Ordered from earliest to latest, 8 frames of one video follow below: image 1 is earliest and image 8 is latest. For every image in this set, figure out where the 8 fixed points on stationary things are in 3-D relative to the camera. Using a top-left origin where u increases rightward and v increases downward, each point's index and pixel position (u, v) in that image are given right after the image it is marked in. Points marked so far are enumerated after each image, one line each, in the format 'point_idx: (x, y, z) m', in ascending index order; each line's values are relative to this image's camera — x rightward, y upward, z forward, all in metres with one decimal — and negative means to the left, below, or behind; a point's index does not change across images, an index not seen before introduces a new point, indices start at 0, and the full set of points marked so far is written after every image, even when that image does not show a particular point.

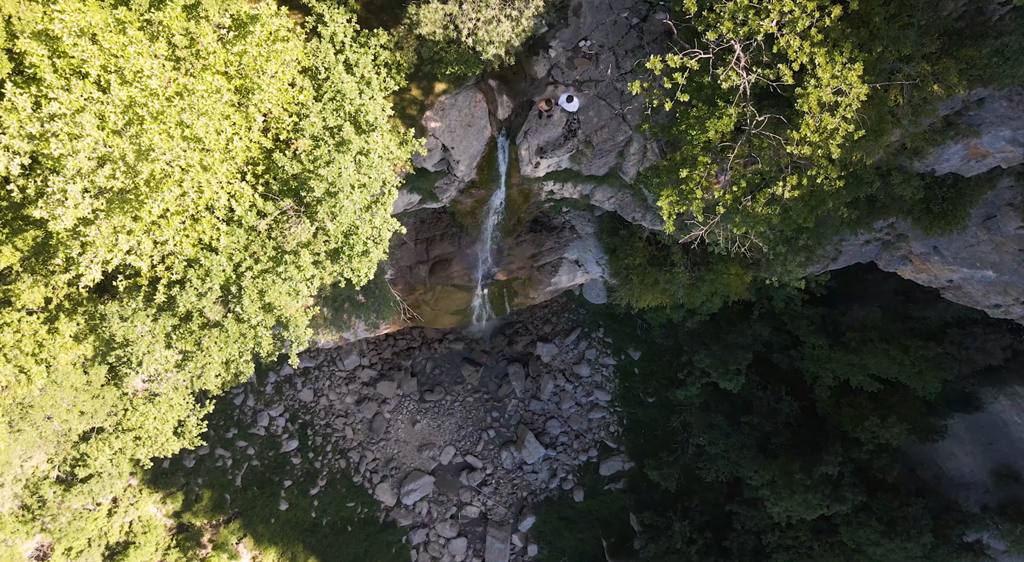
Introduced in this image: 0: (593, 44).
0: (+1.4, +4.1, +11.1) m
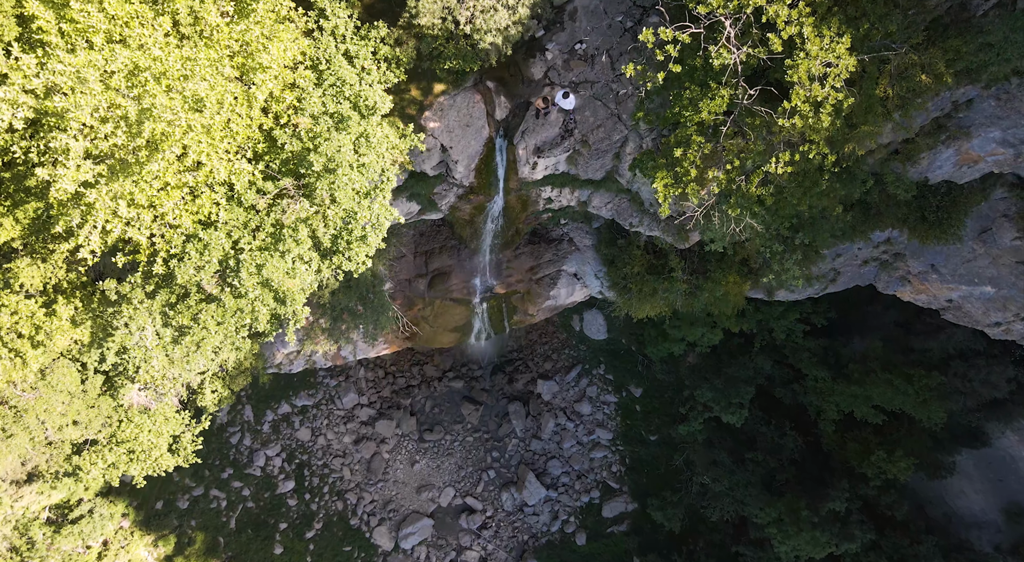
0: (+1.4, +4.2, +11.4) m
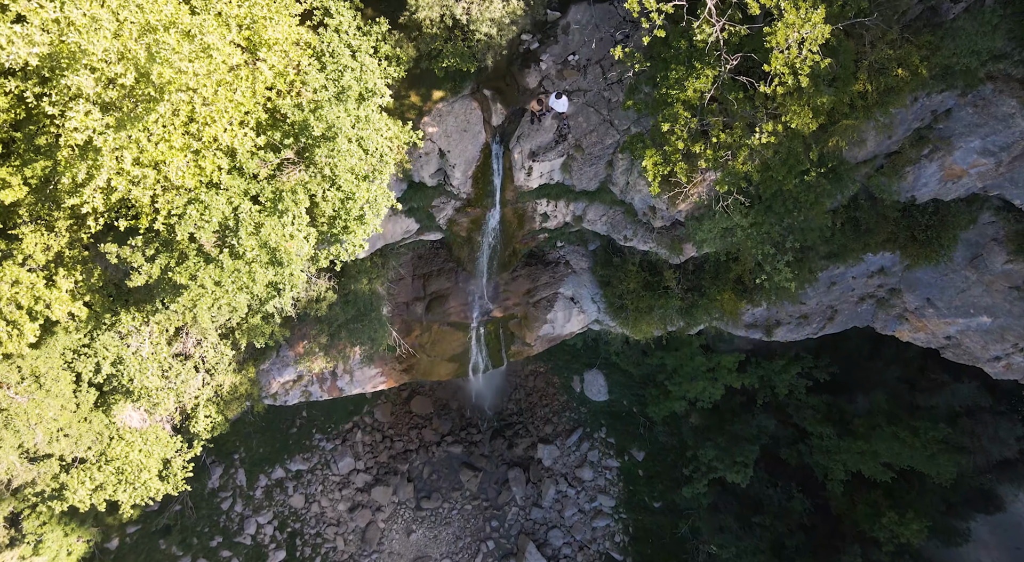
0: (+1.3, +4.2, +12.0) m
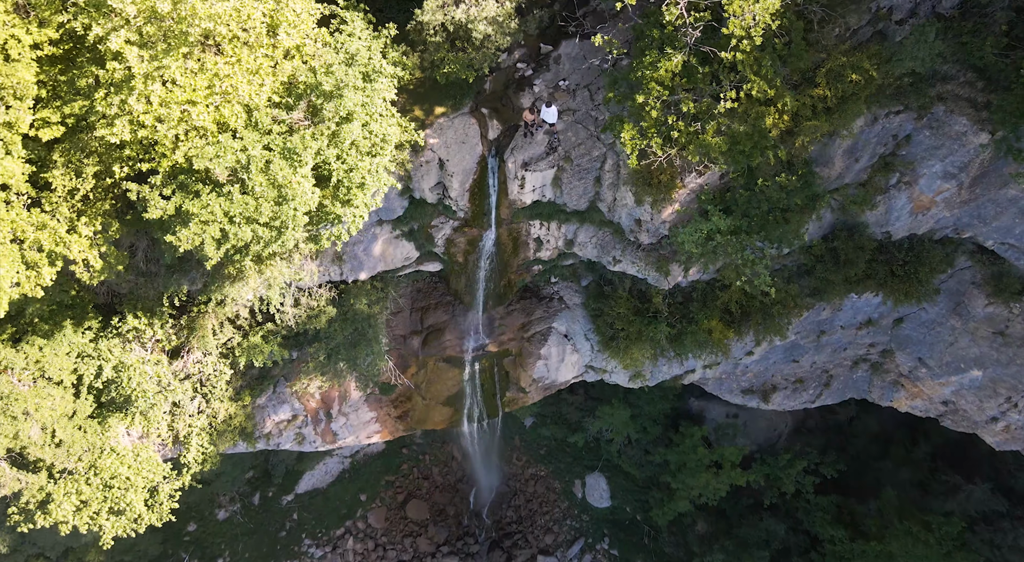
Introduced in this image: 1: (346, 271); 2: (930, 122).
0: (+1.2, +4.1, +13.3) m
1: (-4.1, +0.2, +15.7) m
2: (+8.2, +3.0, +12.4) m
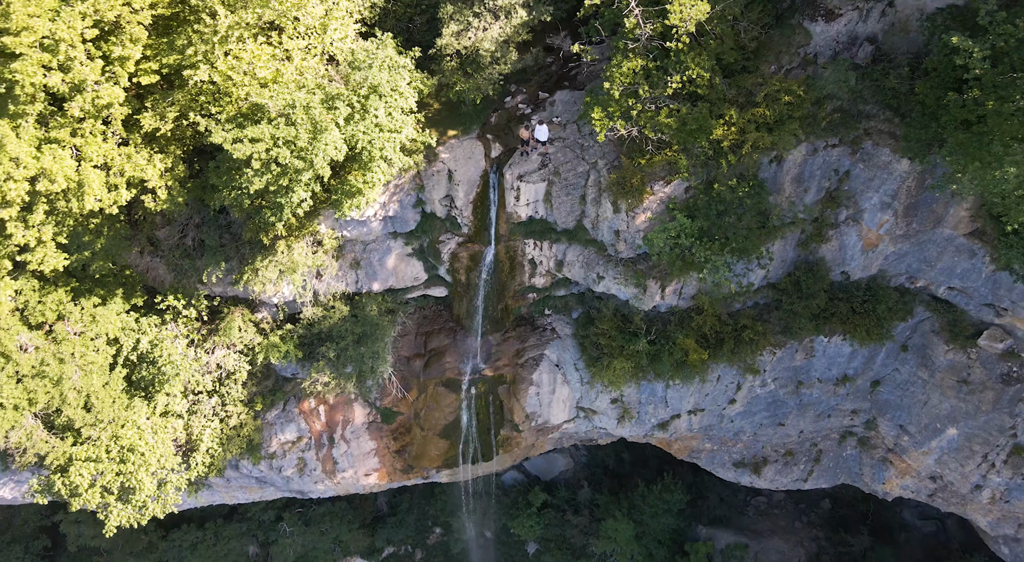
0: (+1.3, +4.1, +16.0) m
1: (-4.3, +0.1, +17.7) m
2: (+8.2, +2.9, +14.8) m
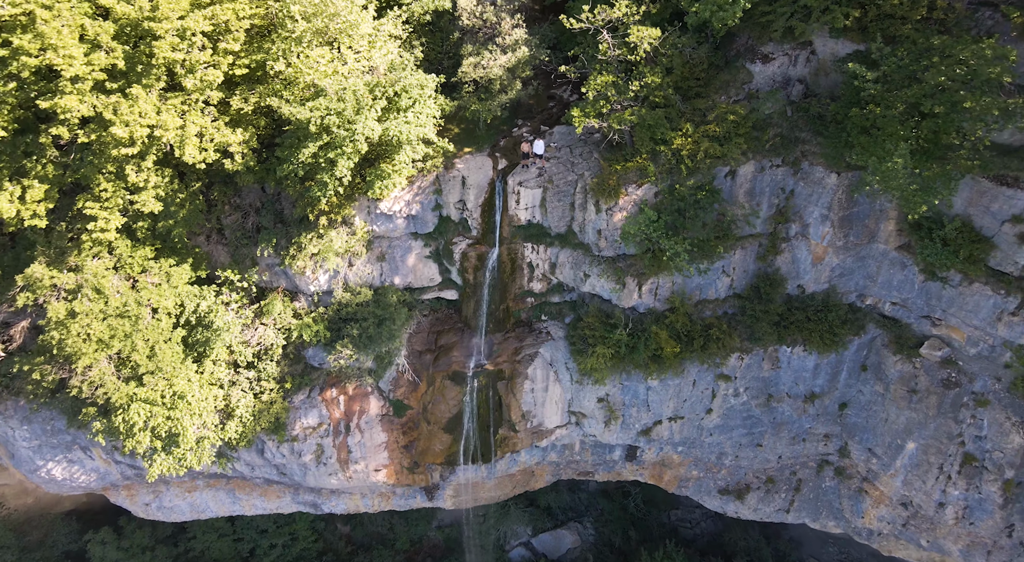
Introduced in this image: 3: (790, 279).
0: (+1.4, +4.3, +19.7) m
1: (-4.3, +0.3, +20.9) m
2: (+8.2, +3.0, +17.9) m
3: (+8.8, +0.1, +19.9) m
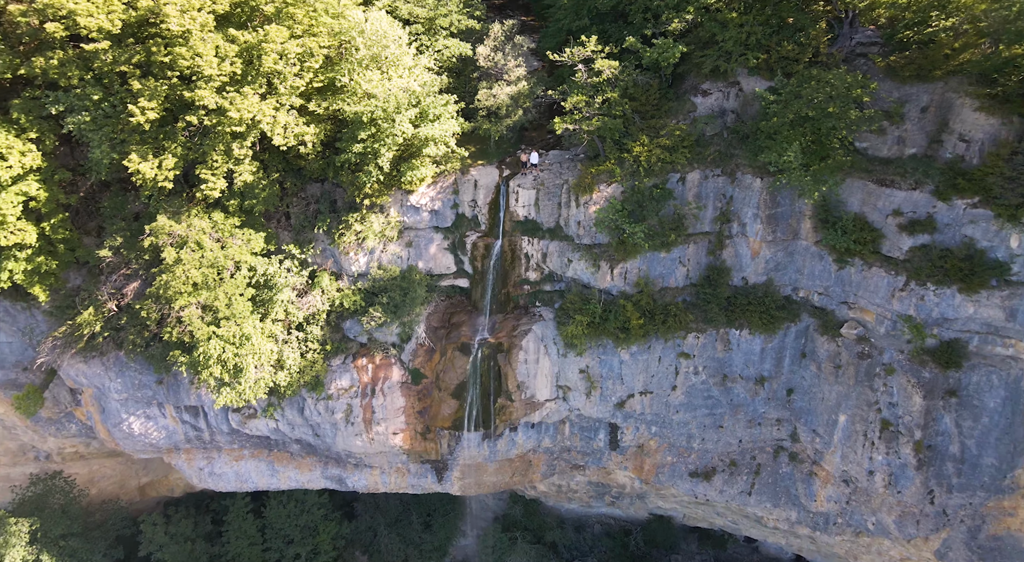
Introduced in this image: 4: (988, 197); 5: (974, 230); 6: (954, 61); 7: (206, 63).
0: (+1.5, +4.9, +25.4) m
1: (-4.3, +1.0, +26.4) m
2: (+8.2, +3.6, +23.0) m
3: (+8.7, +0.4, +24.5) m
4: (+14.6, +2.7, +19.5) m
5: (+14.5, +1.6, +19.8) m
6: (+13.6, +6.8, +19.6) m
7: (-9.6, +6.7, +19.7) m
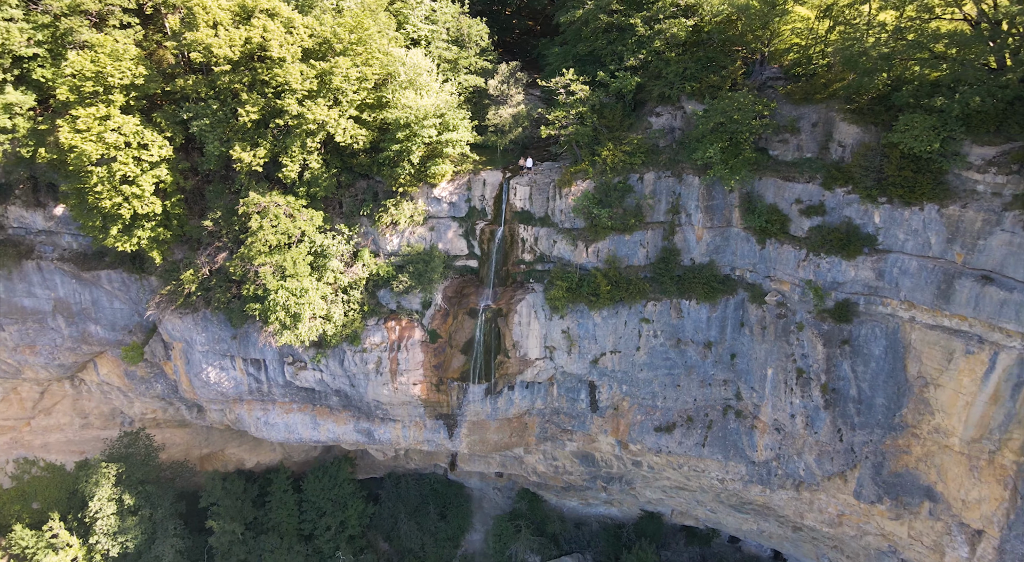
0: (+1.6, +6.1, +32.8) m
1: (-4.3, +2.3, +33.9) m
2: (+8.0, +4.7, +29.9) m
3: (+8.5, +1.4, +31.0) m
4: (+14.1, +3.9, +25.8) m
5: (+14.0, +2.9, +26.1) m
6: (+13.3, +8.1, +26.4) m
7: (-9.8, +8.7, +28.2) m
